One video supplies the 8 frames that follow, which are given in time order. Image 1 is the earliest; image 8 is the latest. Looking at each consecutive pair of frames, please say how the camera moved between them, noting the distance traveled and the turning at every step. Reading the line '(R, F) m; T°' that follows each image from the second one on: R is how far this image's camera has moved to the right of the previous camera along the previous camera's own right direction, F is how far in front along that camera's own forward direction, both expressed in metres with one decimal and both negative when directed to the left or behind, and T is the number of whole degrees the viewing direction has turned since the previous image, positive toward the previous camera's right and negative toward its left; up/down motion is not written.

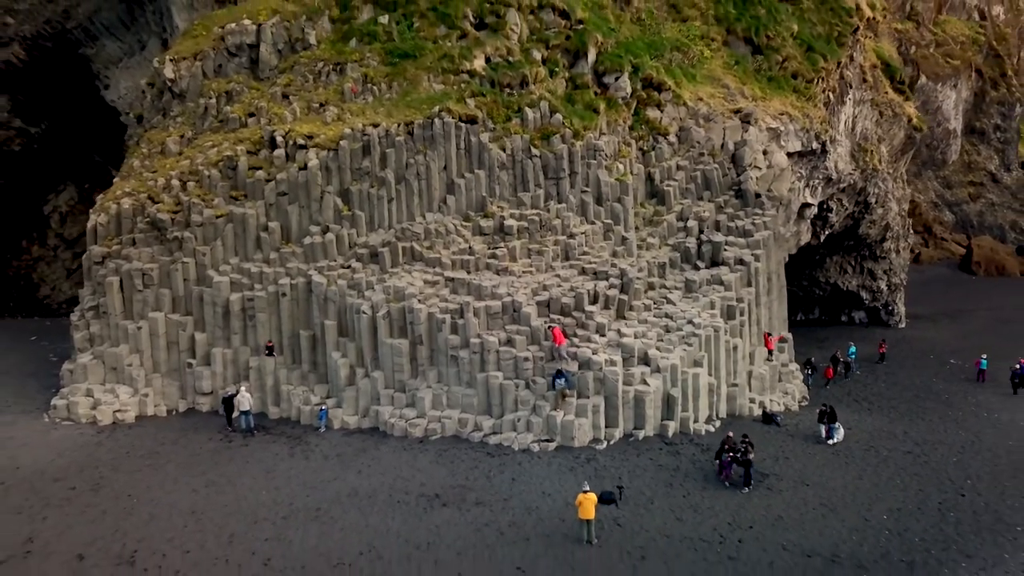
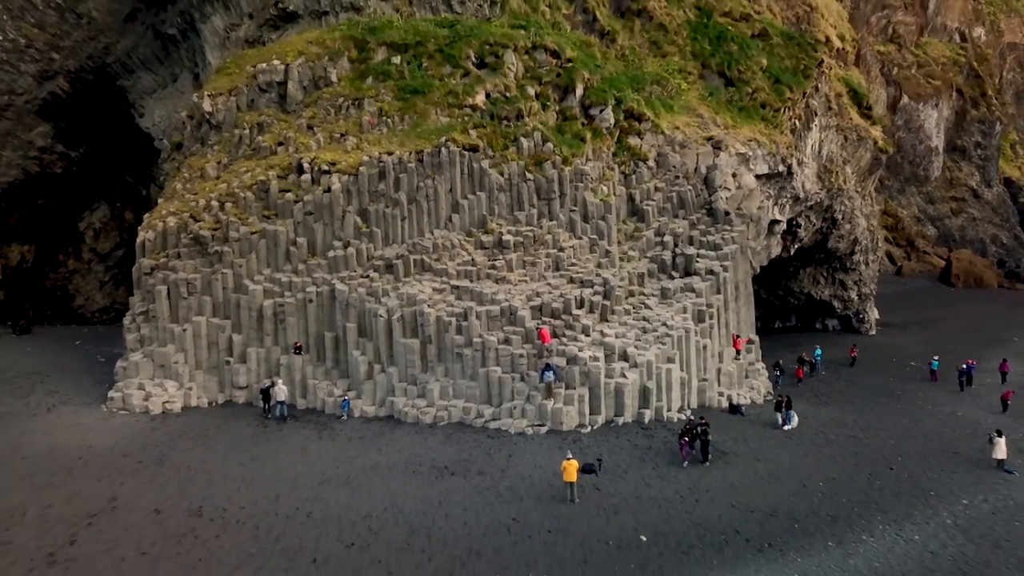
(0.0, -2.4) m; 0°
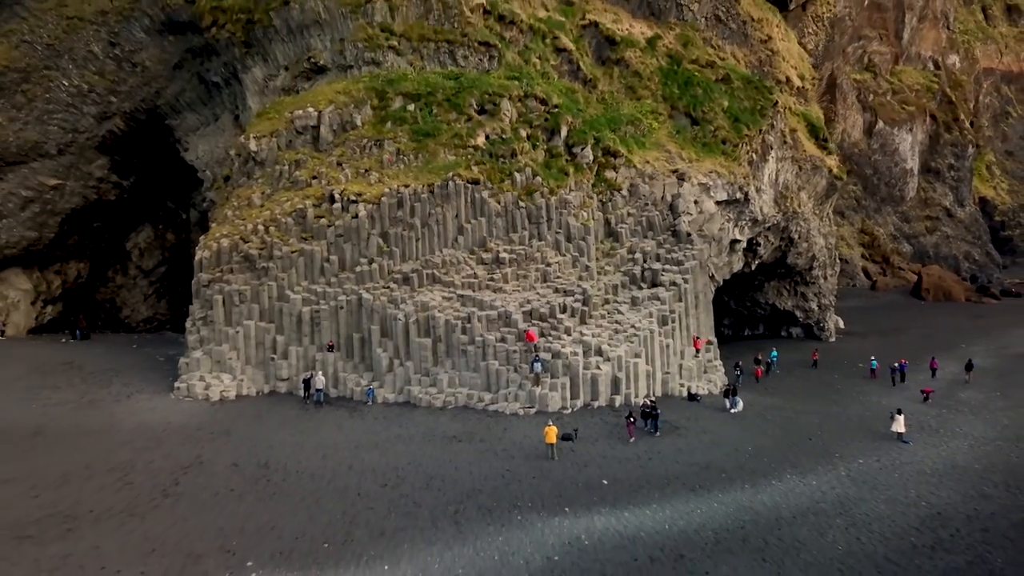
(+0.1, -3.9) m; 0°
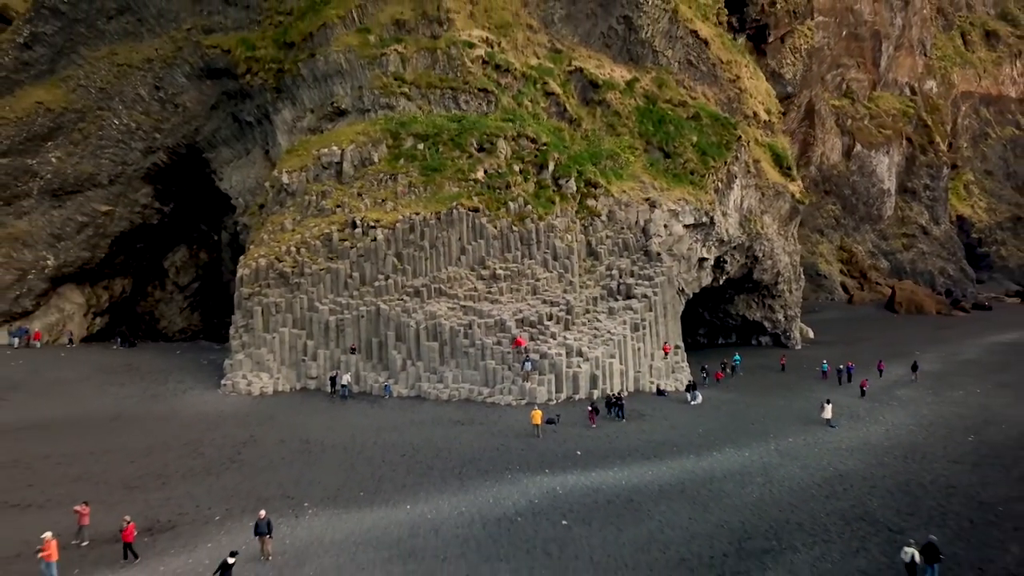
(+0.2, -4.0) m; 0°
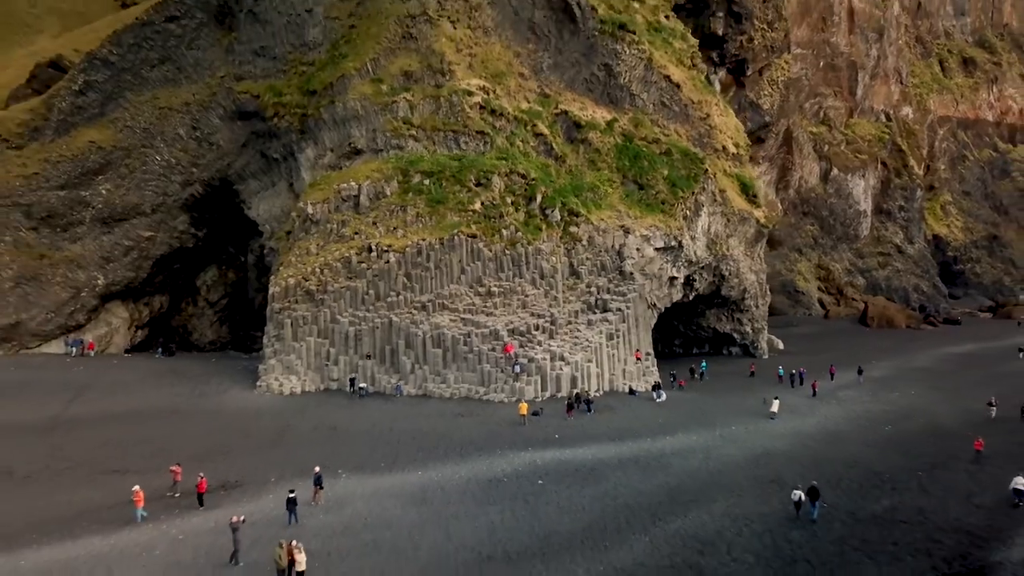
(+0.3, -4.6) m; 0°
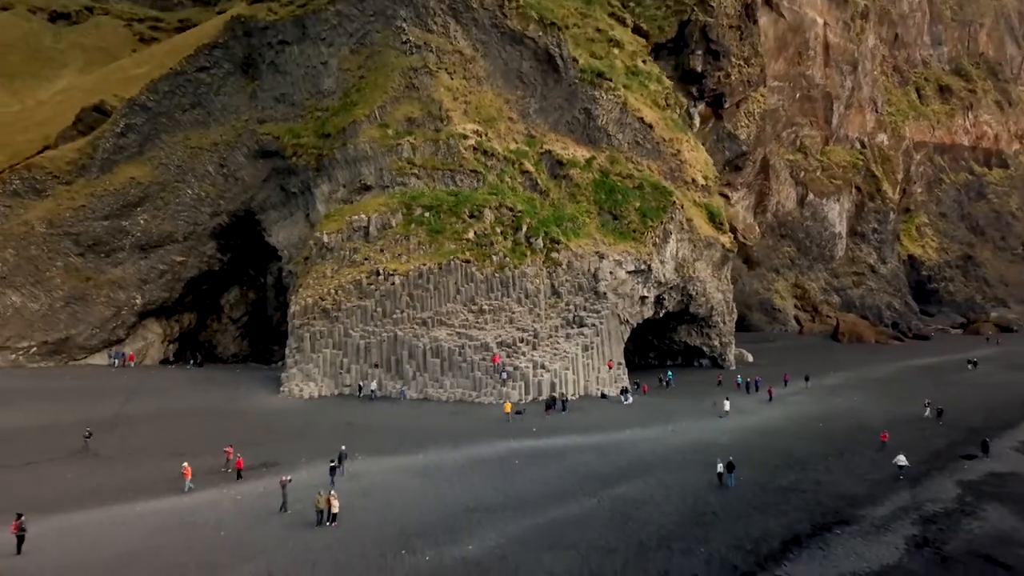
(+0.5, -5.0) m; 0°
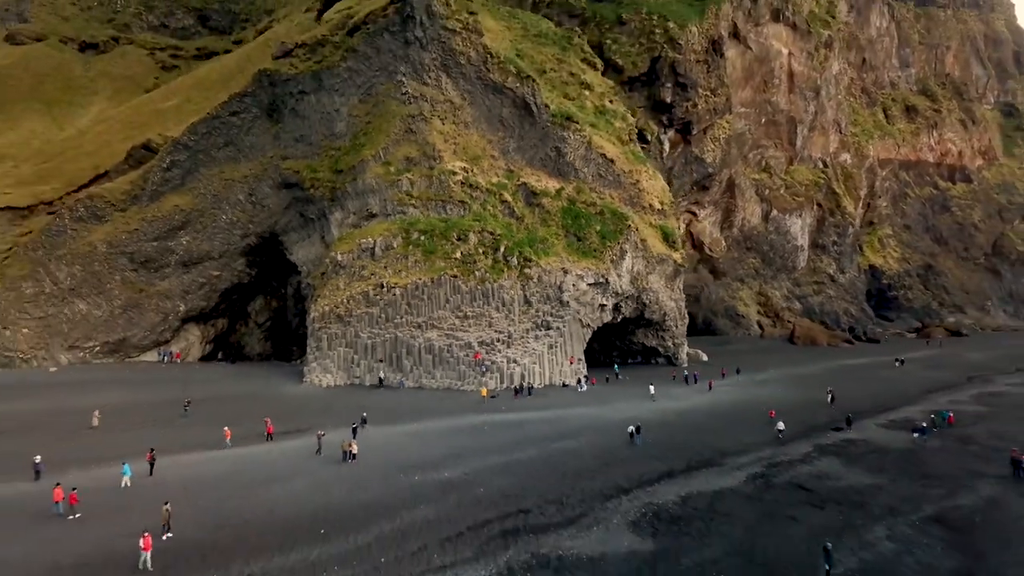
(+1.2, -8.5) m; 0°
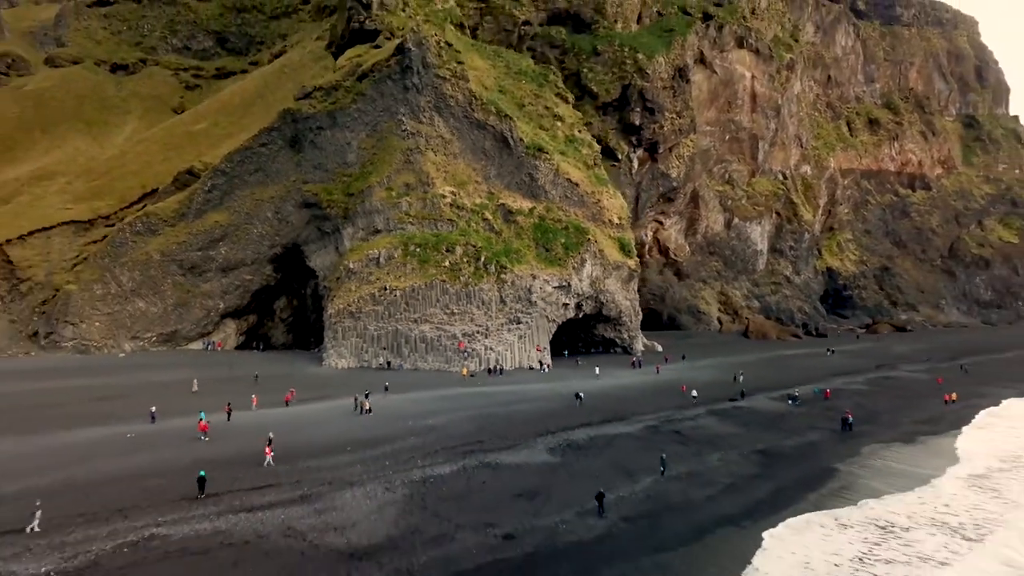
(+1.7, -11.2) m; 0°
